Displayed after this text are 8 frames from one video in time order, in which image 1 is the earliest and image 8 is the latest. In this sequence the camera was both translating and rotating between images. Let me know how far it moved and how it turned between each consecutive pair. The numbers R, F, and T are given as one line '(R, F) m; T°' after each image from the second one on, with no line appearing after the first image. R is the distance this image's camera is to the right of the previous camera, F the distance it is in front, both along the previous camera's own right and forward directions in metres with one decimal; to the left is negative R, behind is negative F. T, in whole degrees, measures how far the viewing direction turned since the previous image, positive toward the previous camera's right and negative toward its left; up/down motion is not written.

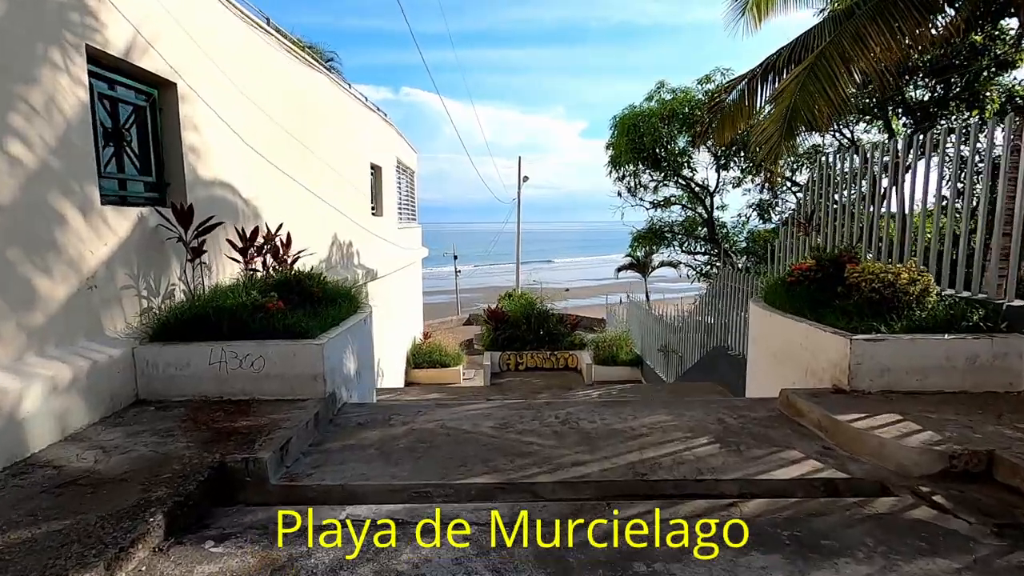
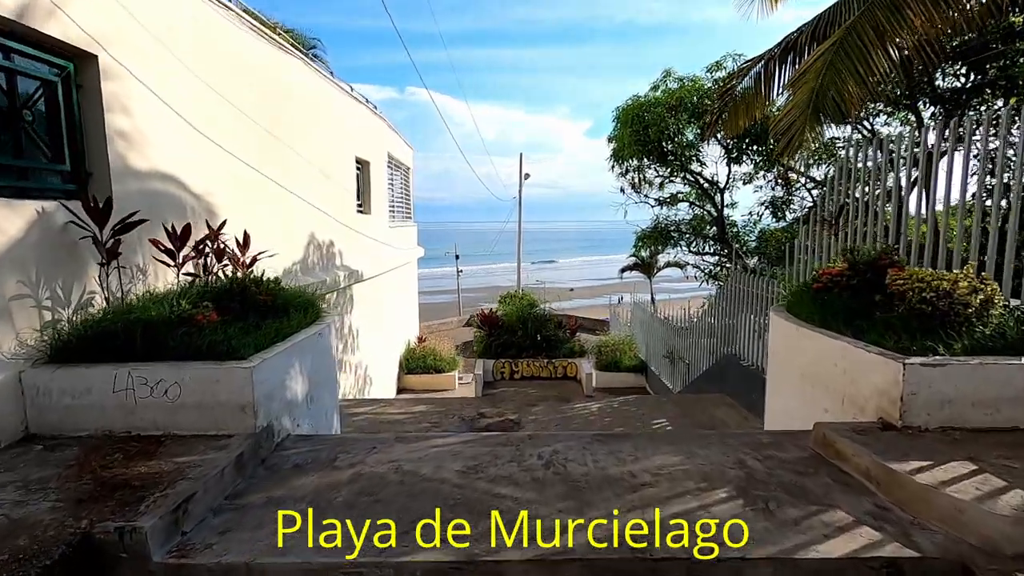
(+0.1, +0.5) m; -1°
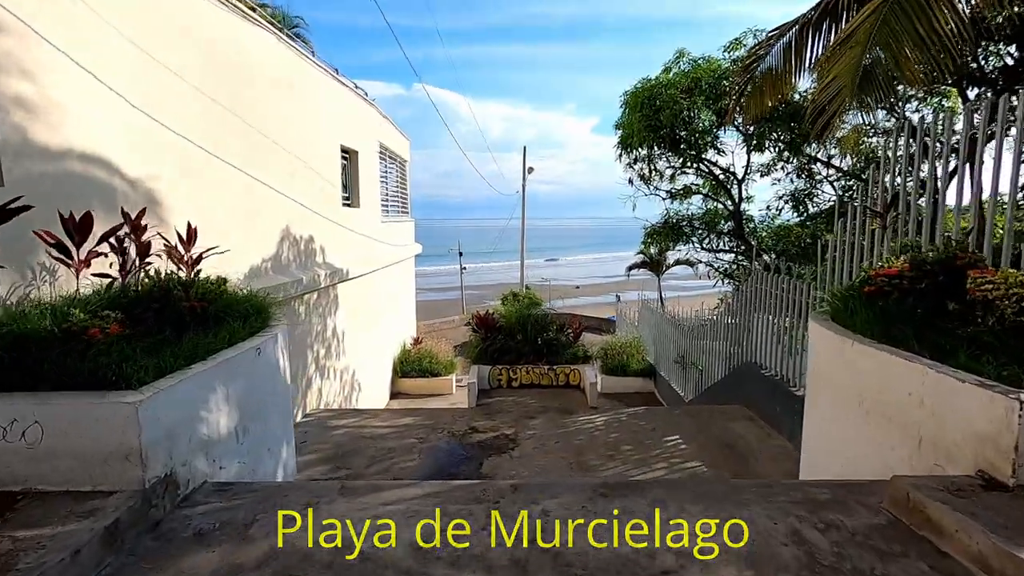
(+0.1, +0.6) m; -1°
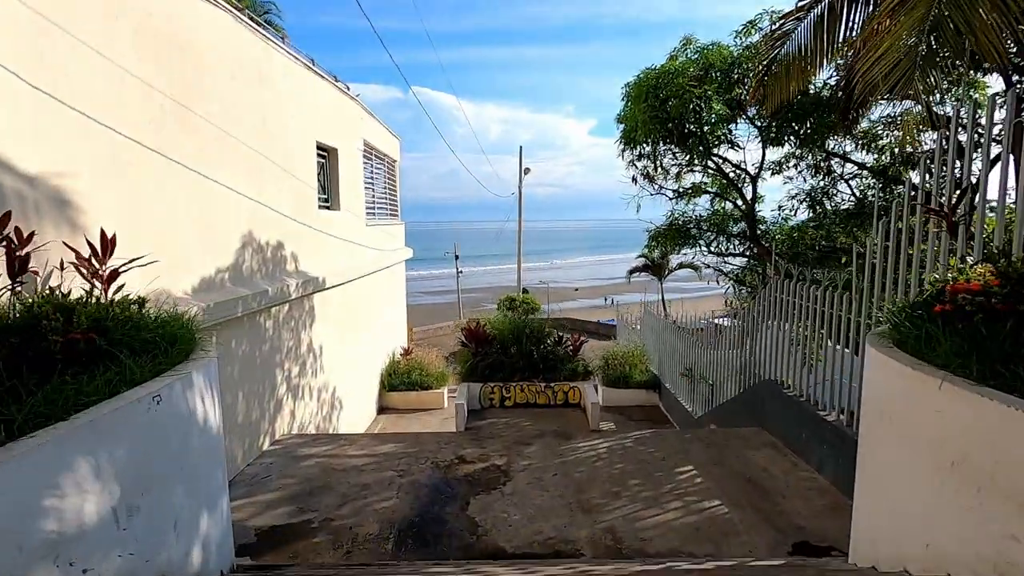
(+0.1, +0.6) m; 0°
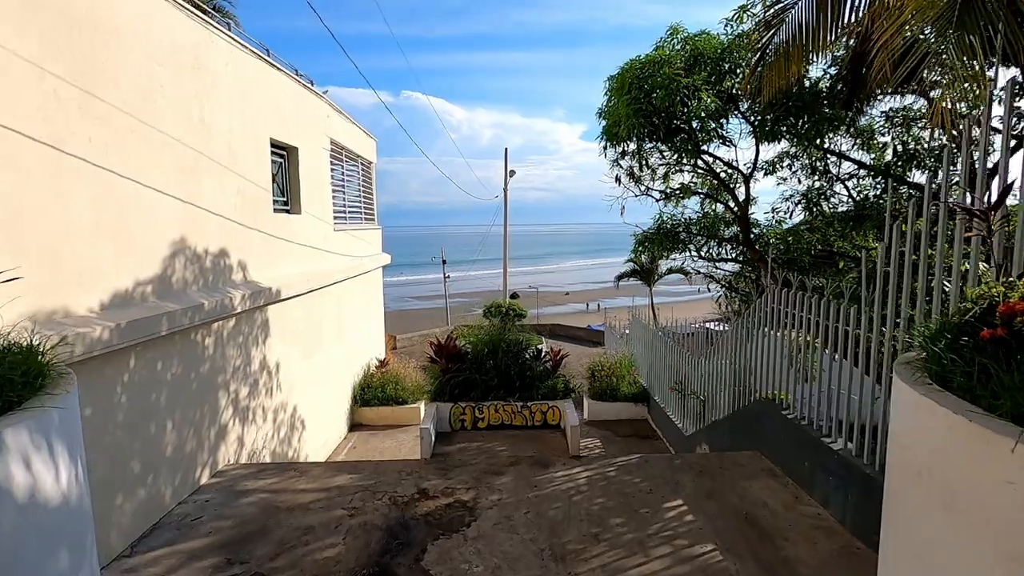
(+0.2, +0.5) m; +1°
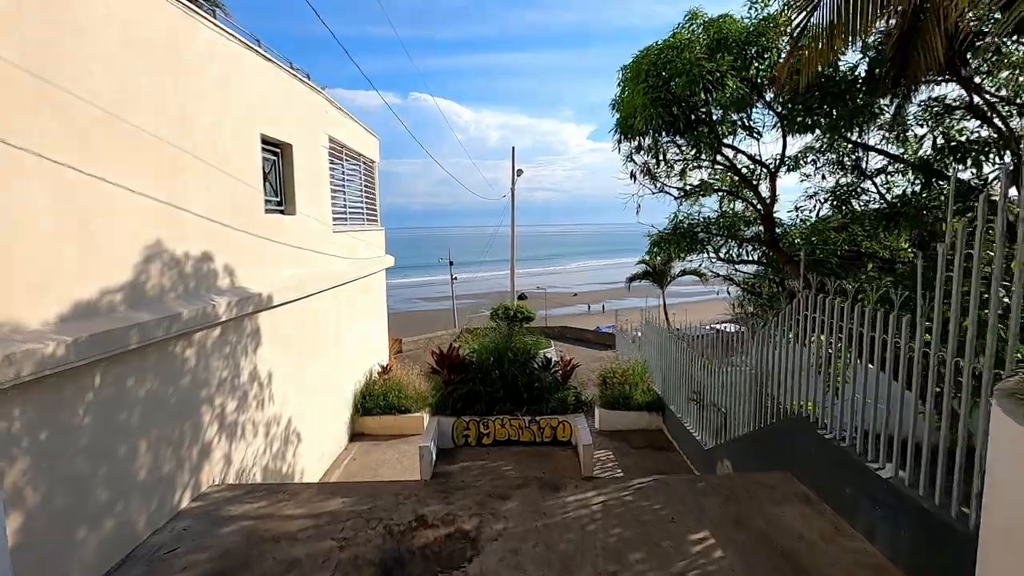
(0.0, +0.4) m; -1°
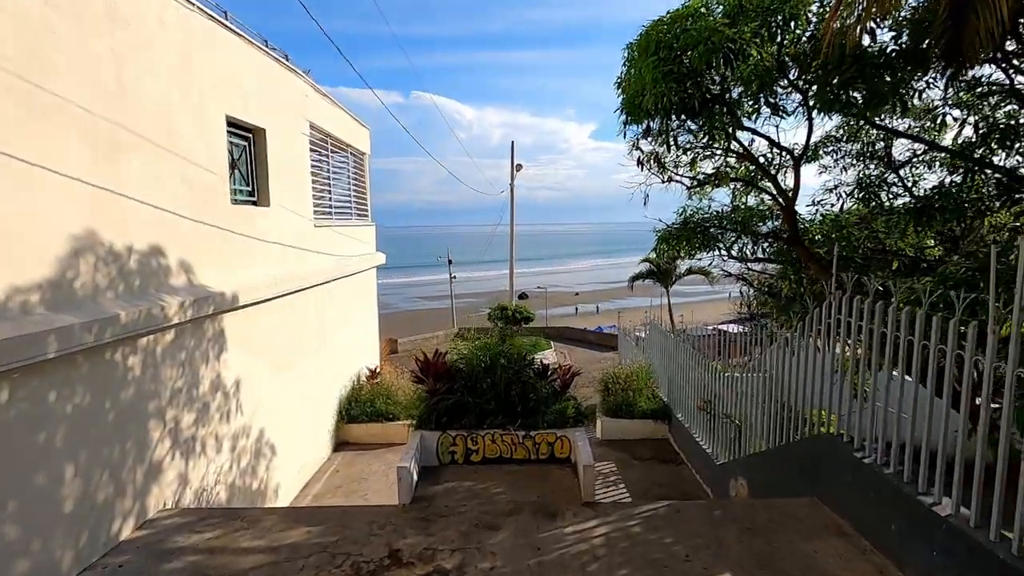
(+0.1, +0.5) m; 0°
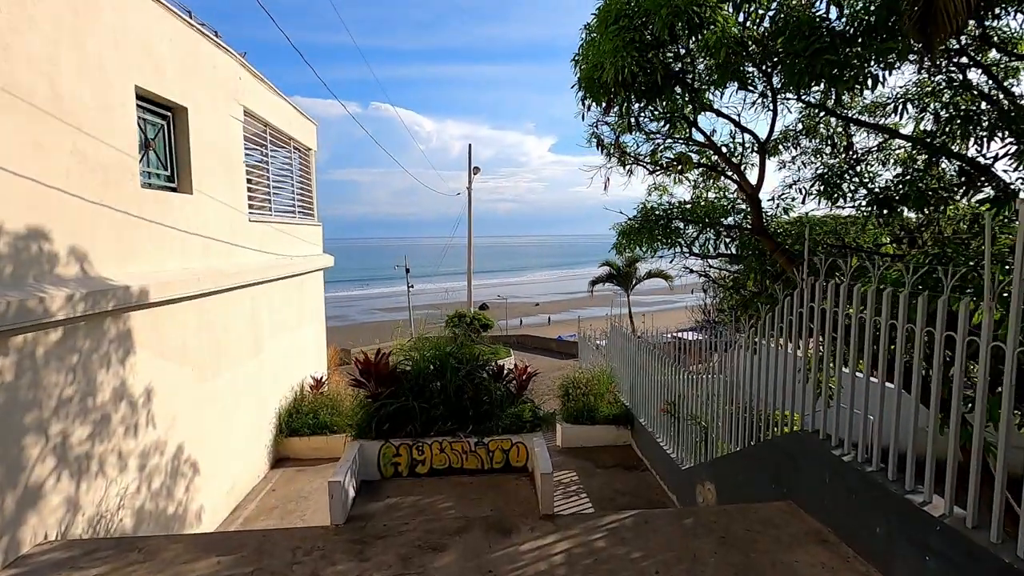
(+0.1, +0.4) m; +4°
